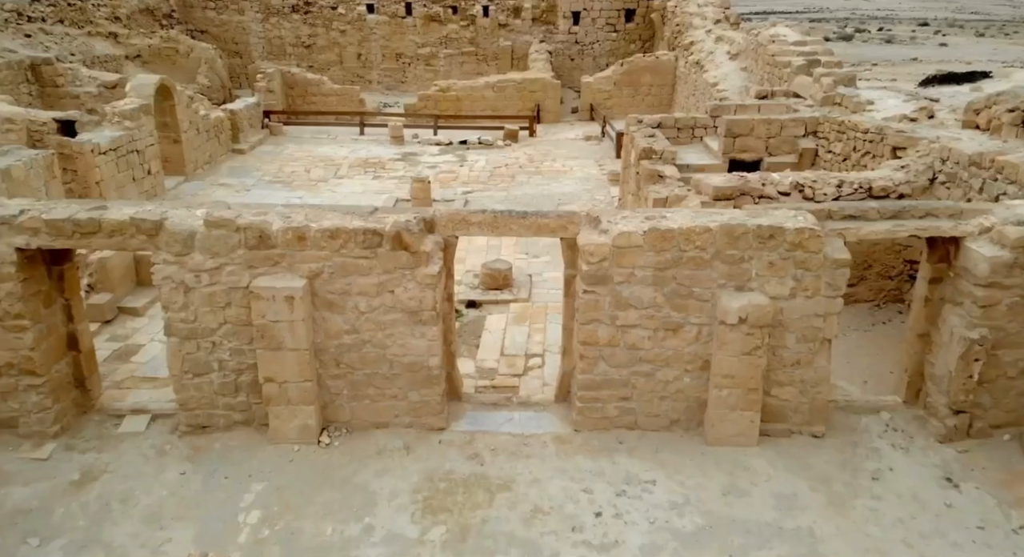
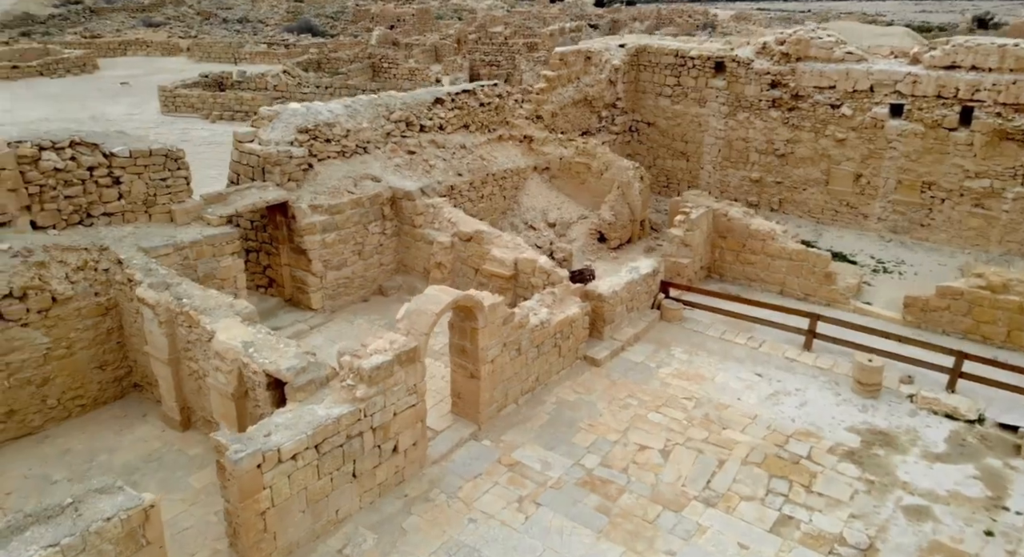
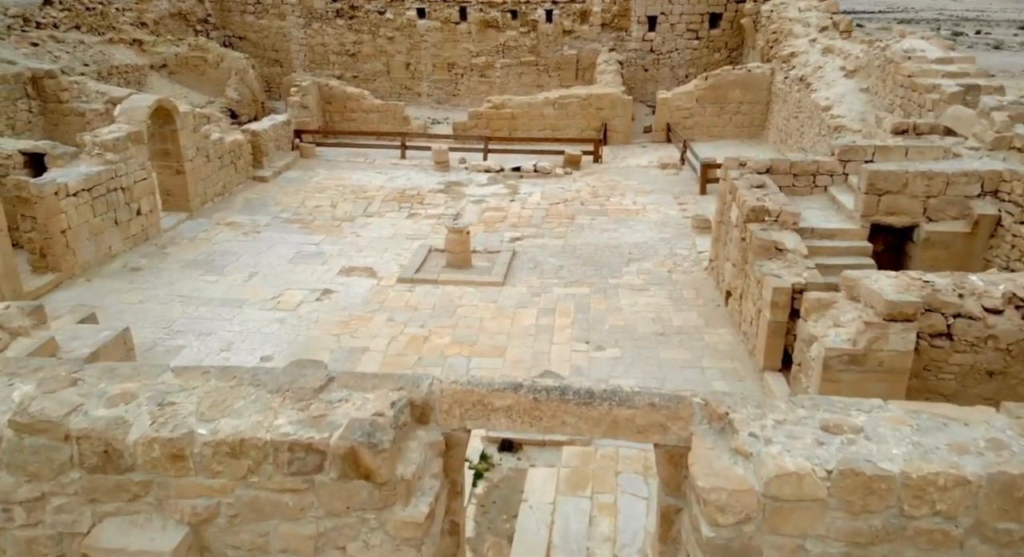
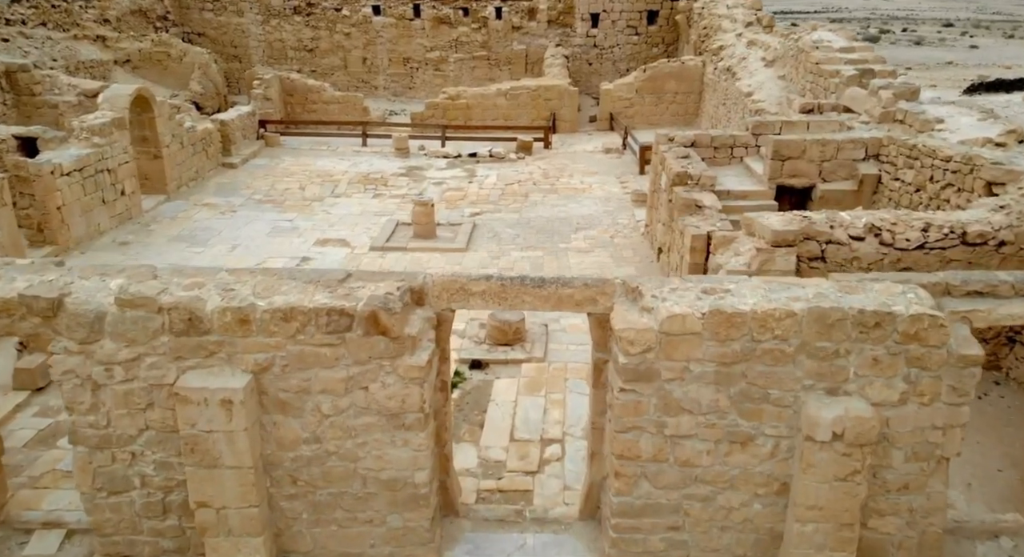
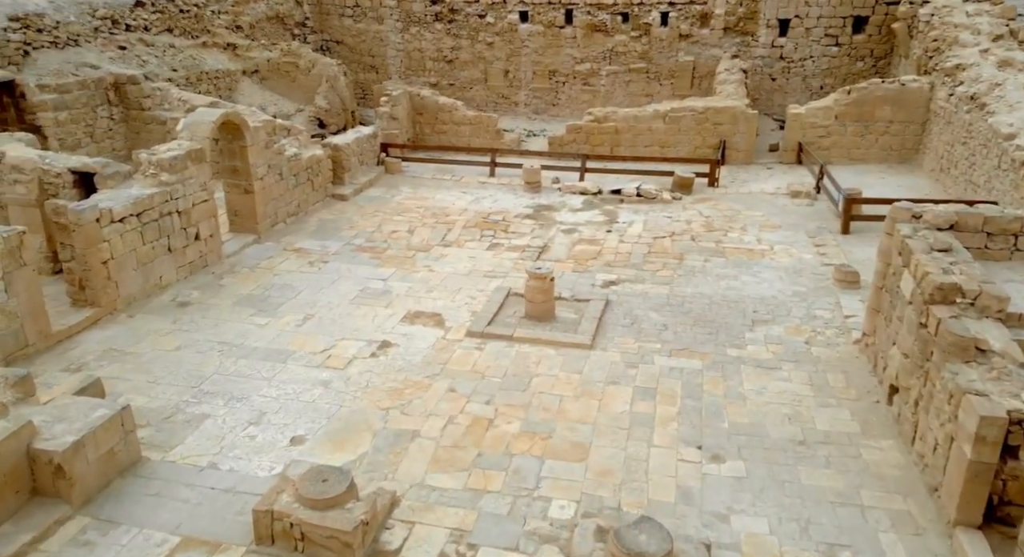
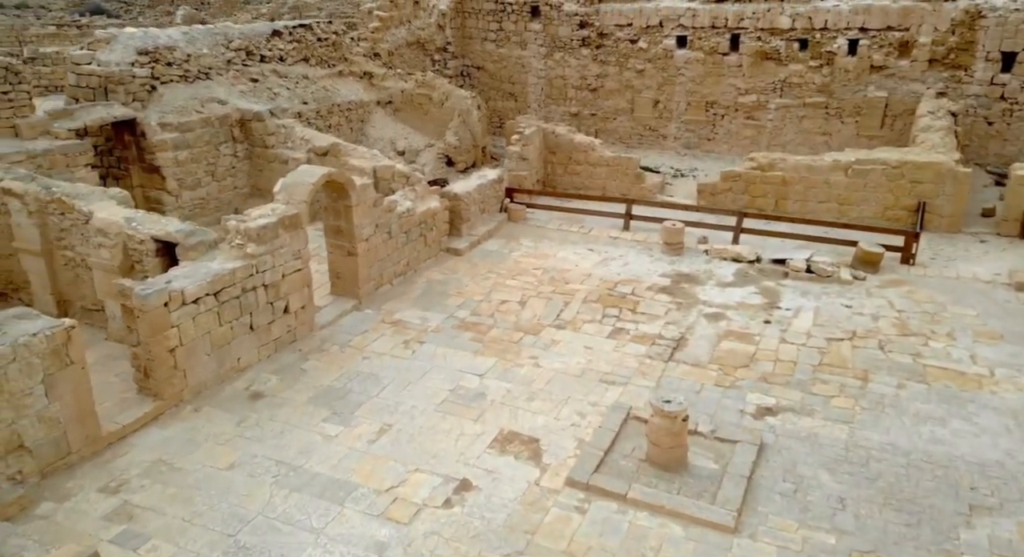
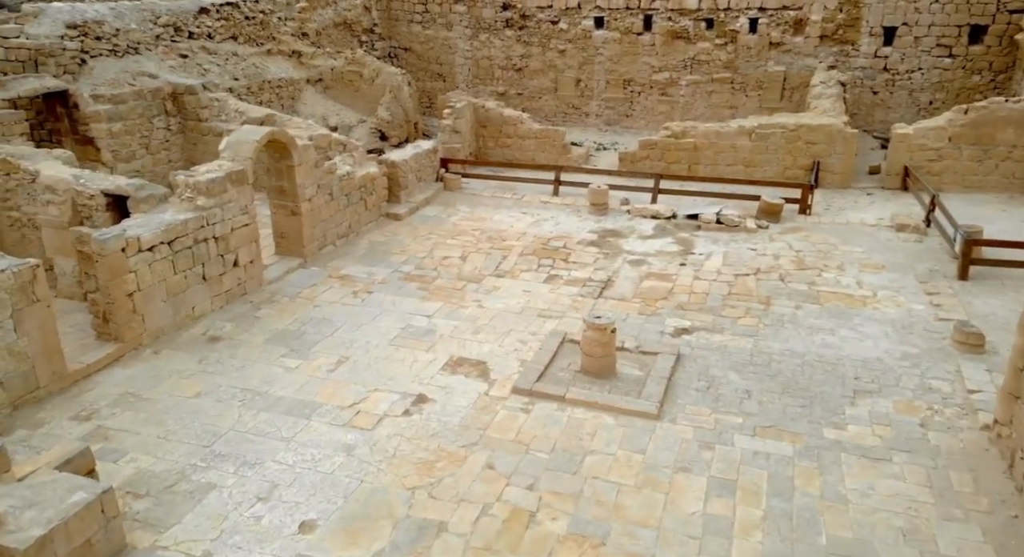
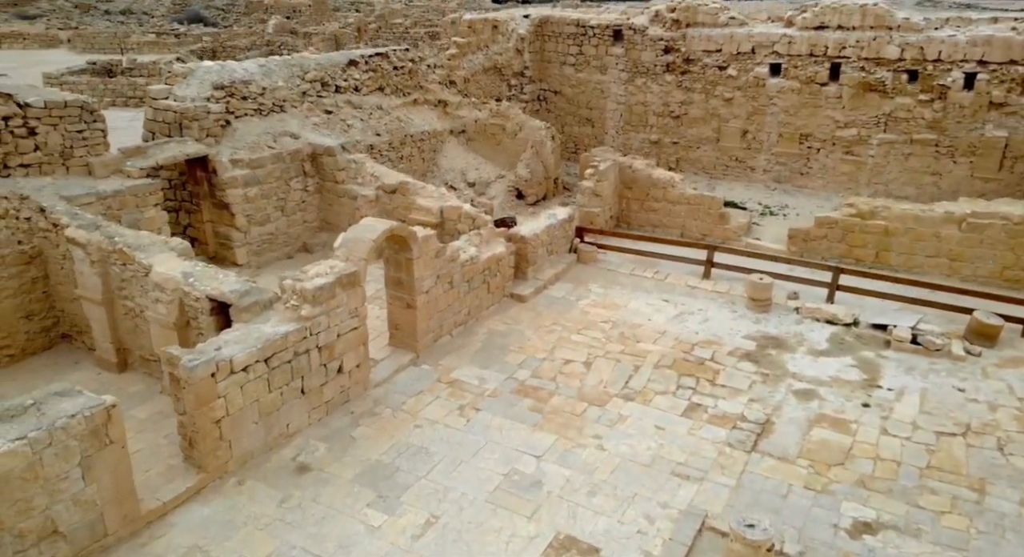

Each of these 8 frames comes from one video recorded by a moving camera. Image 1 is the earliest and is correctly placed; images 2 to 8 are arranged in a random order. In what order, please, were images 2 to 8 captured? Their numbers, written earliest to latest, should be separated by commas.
4, 3, 5, 7, 6, 8, 2
